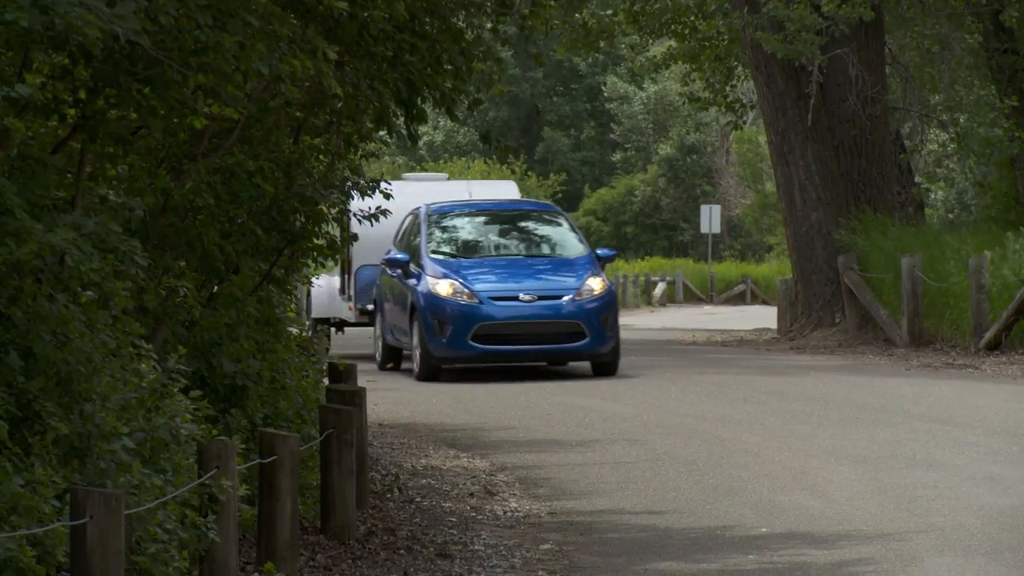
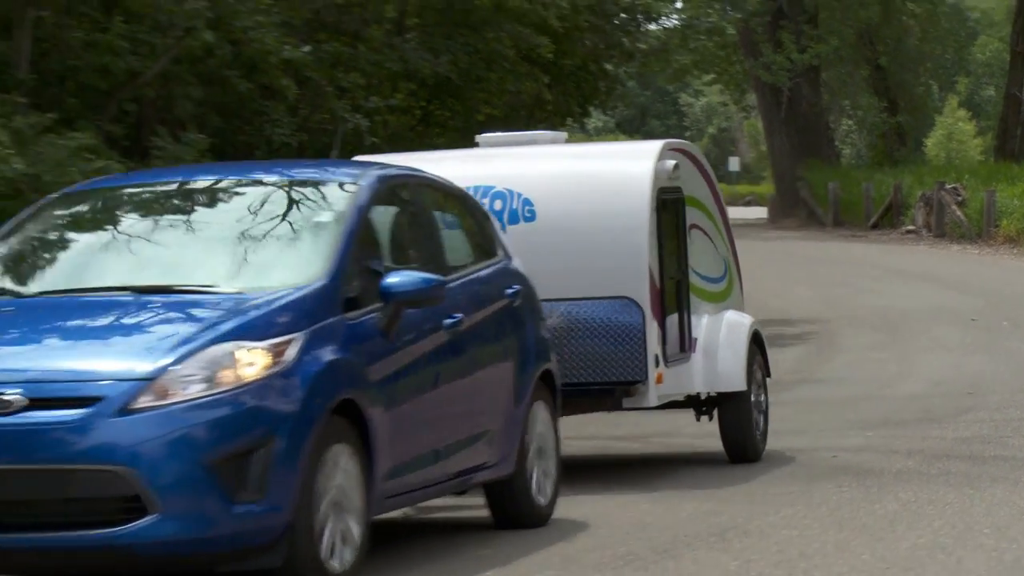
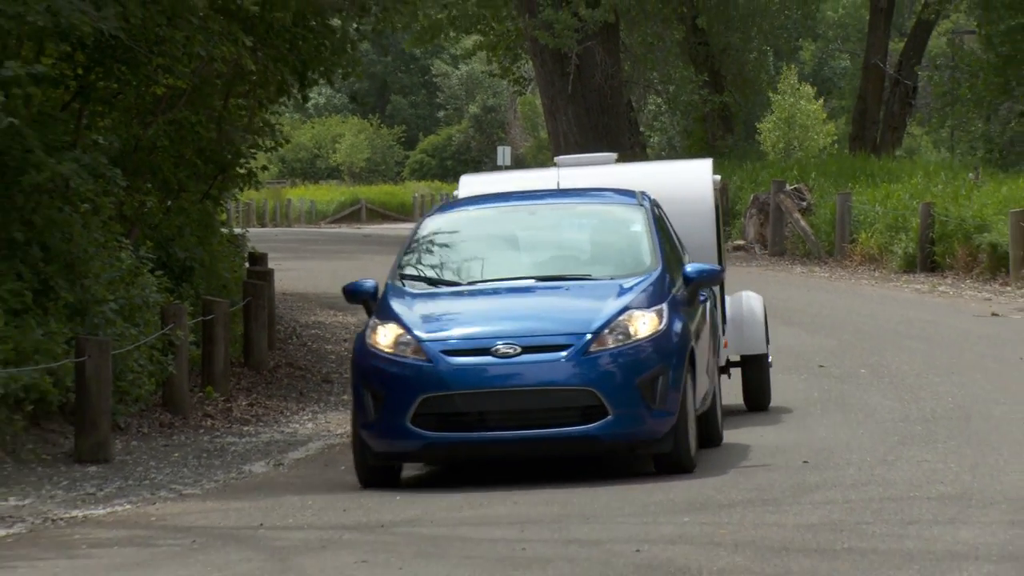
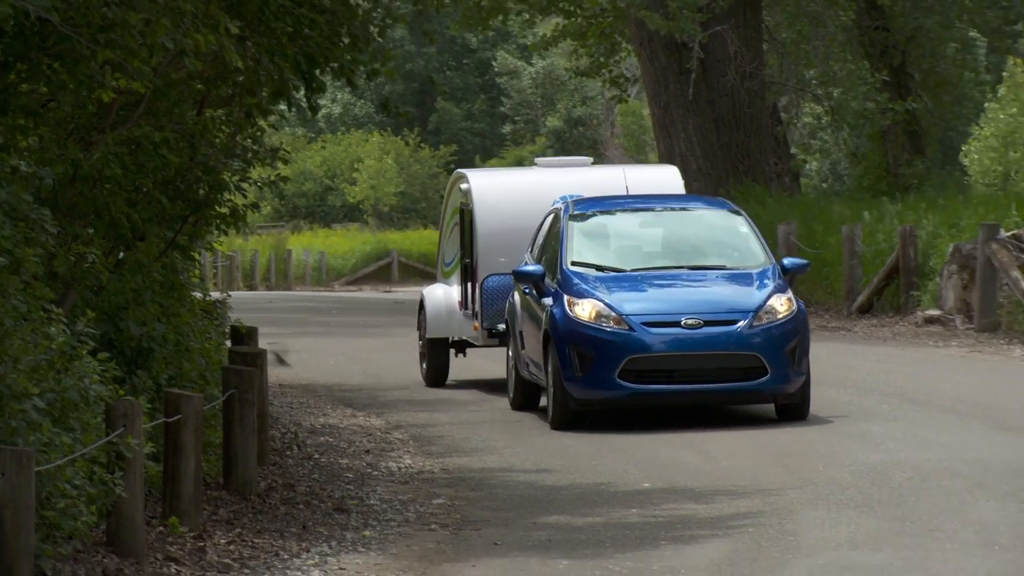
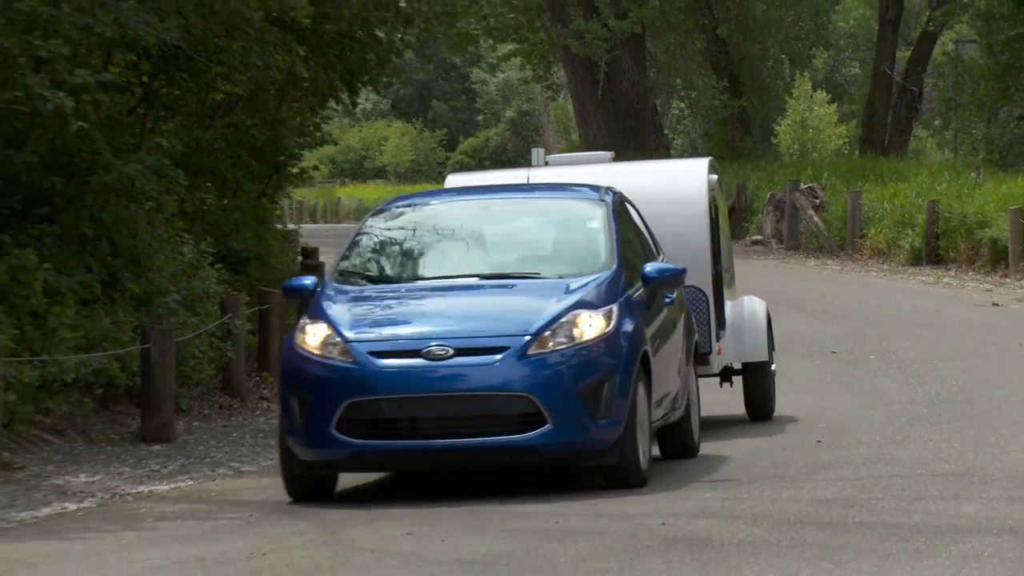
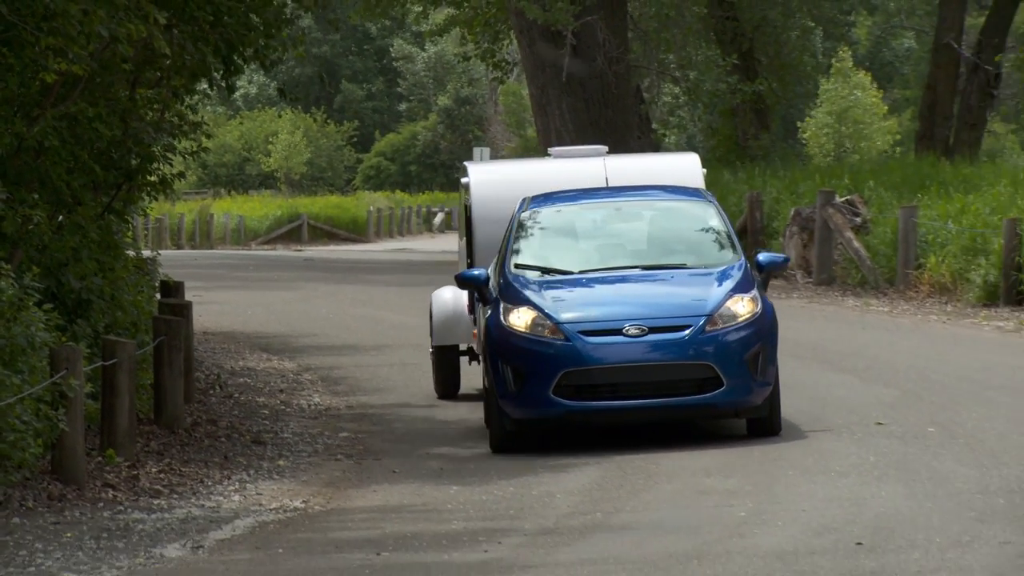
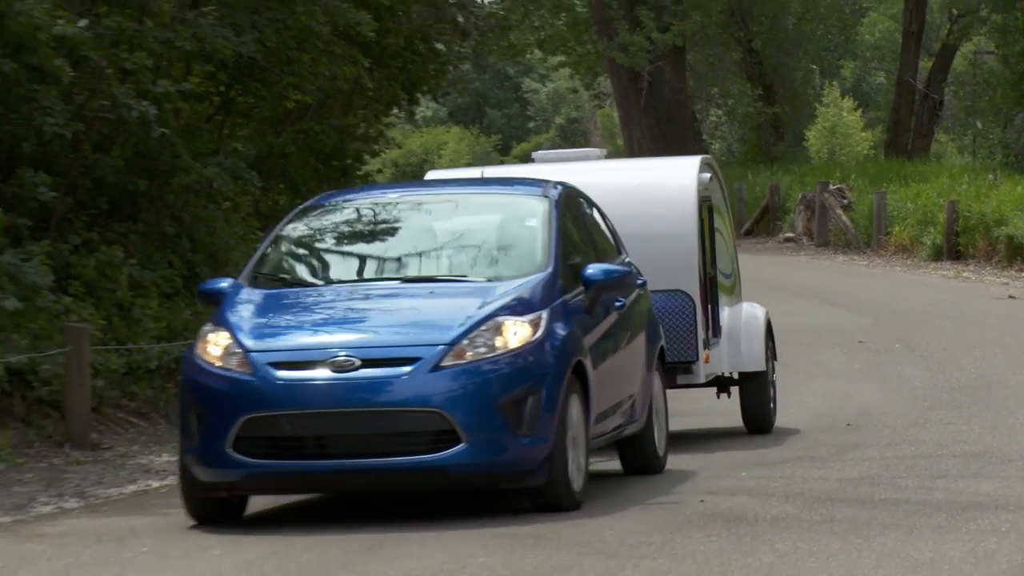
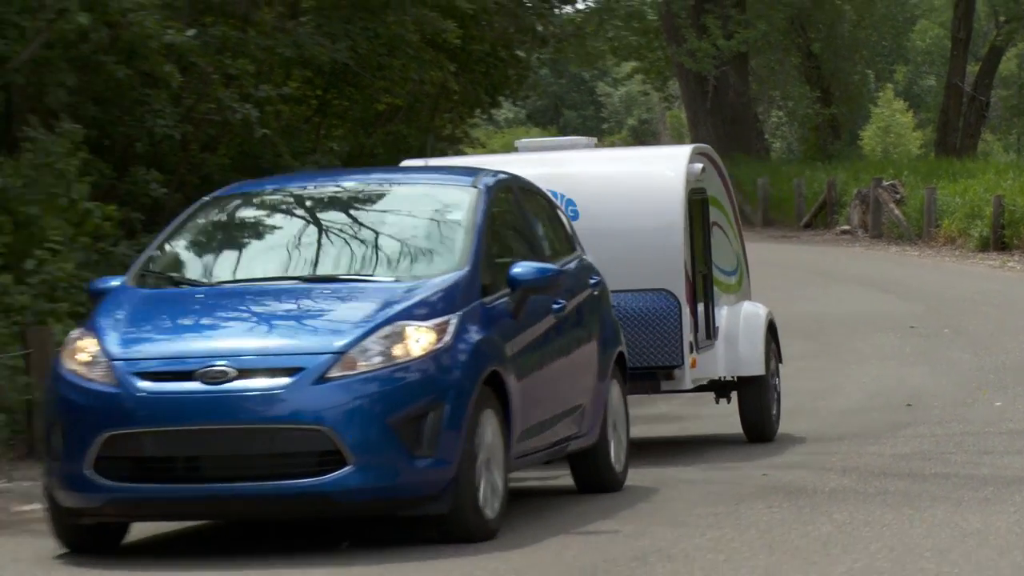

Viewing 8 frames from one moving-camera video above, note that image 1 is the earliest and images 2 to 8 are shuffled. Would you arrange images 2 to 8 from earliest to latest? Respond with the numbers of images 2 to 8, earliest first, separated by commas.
4, 6, 3, 5, 7, 8, 2
